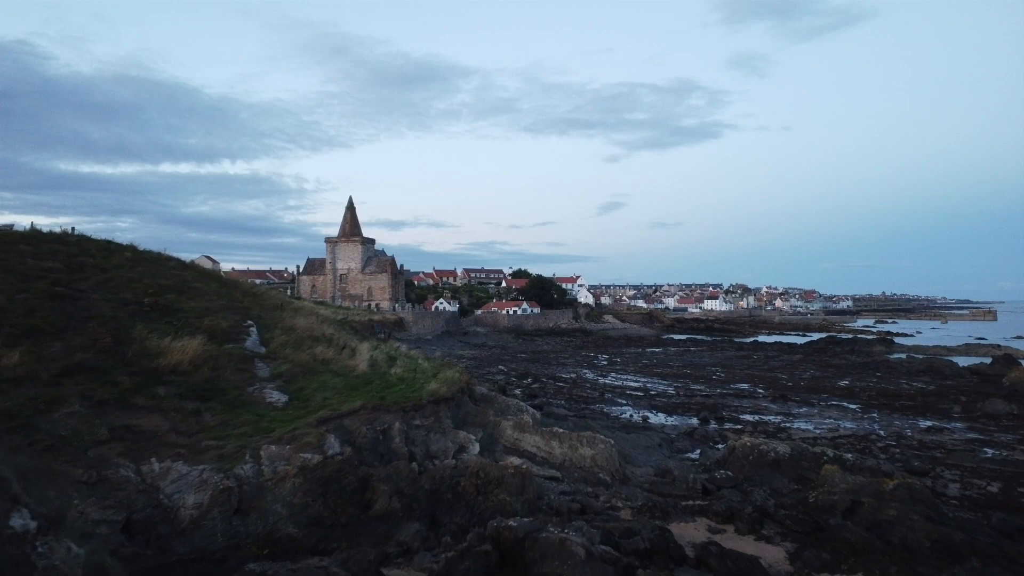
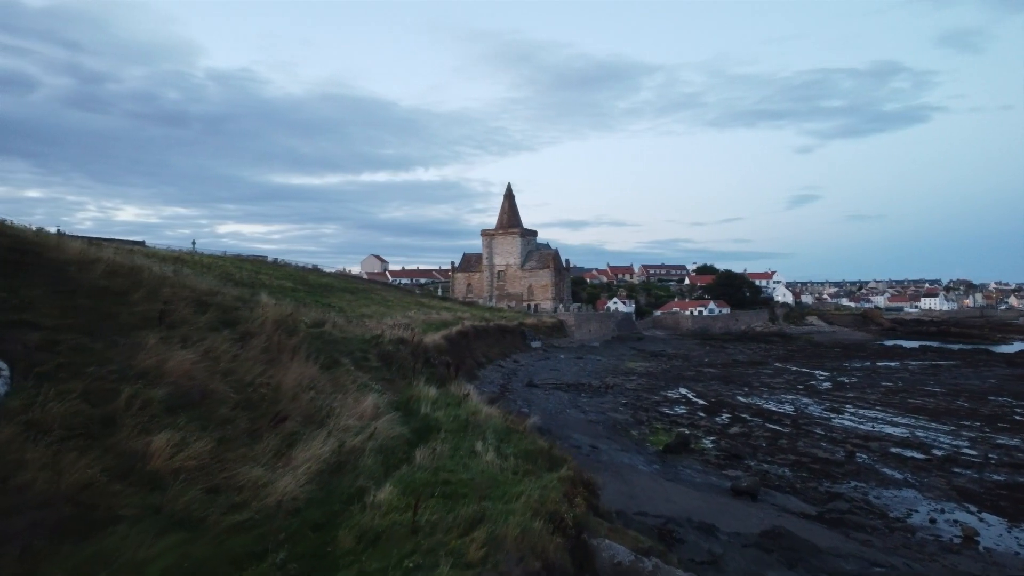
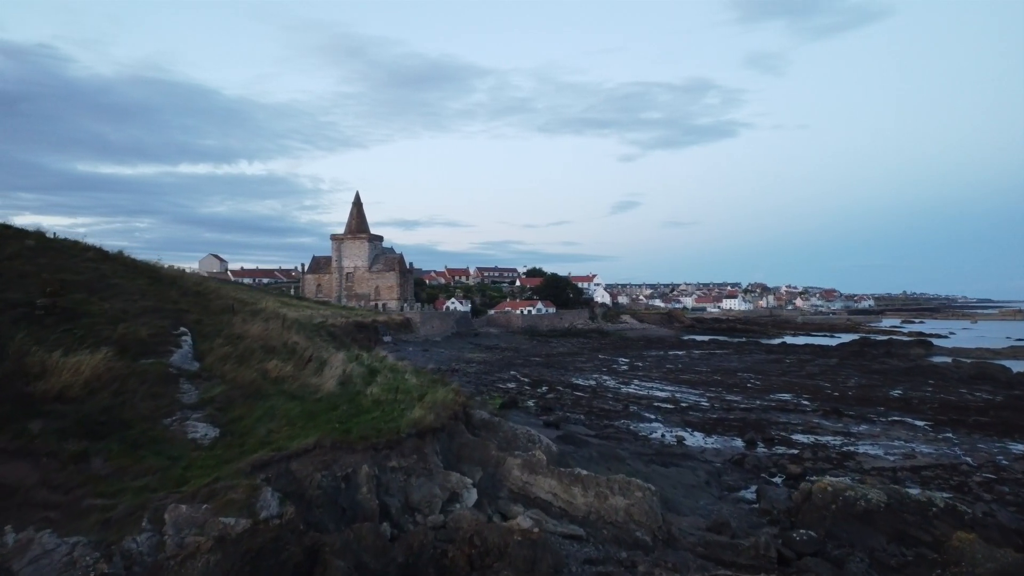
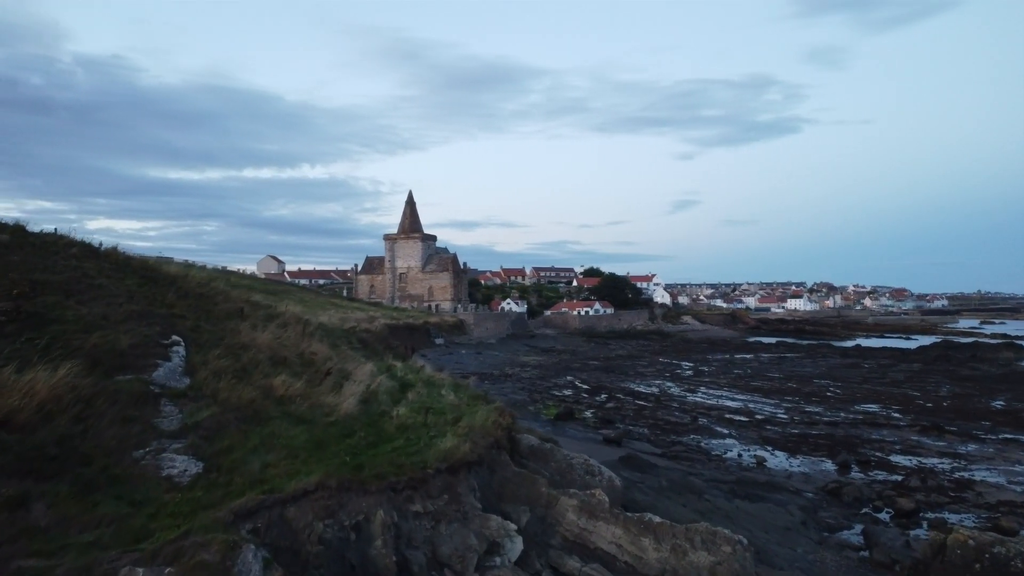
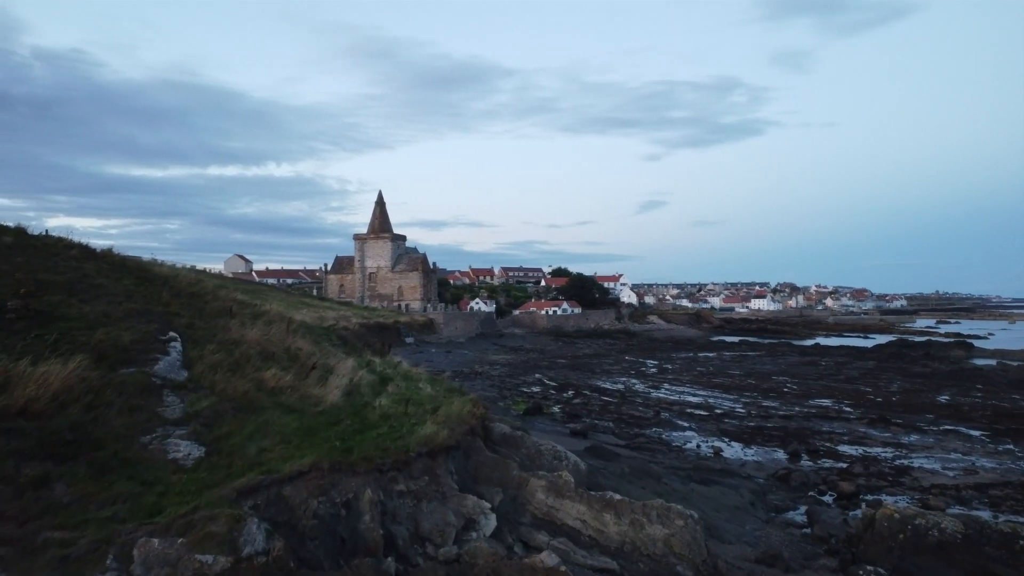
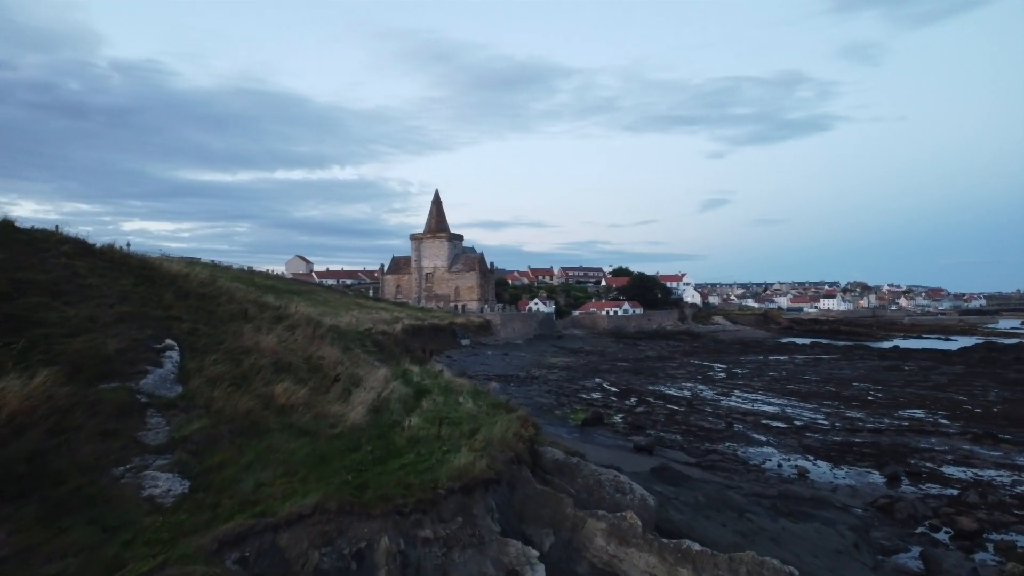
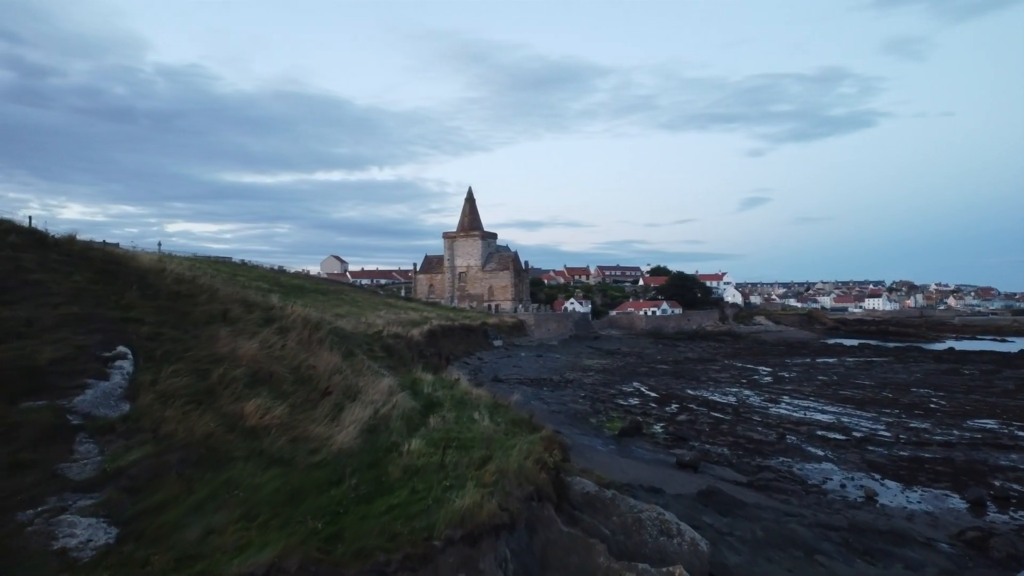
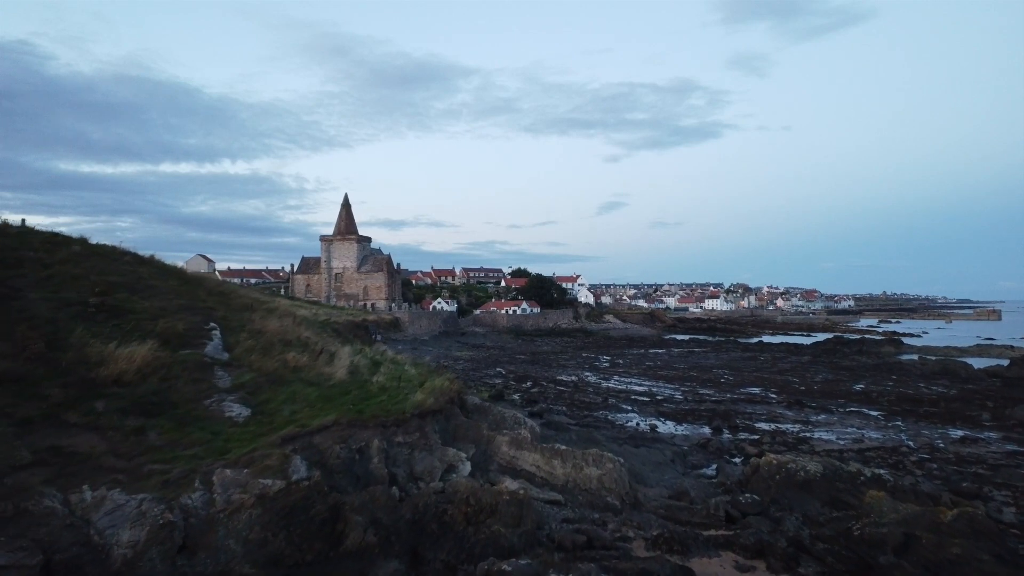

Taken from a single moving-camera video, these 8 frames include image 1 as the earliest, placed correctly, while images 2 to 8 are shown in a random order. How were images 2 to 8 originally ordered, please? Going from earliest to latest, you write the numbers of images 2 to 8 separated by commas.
8, 3, 5, 4, 6, 7, 2
